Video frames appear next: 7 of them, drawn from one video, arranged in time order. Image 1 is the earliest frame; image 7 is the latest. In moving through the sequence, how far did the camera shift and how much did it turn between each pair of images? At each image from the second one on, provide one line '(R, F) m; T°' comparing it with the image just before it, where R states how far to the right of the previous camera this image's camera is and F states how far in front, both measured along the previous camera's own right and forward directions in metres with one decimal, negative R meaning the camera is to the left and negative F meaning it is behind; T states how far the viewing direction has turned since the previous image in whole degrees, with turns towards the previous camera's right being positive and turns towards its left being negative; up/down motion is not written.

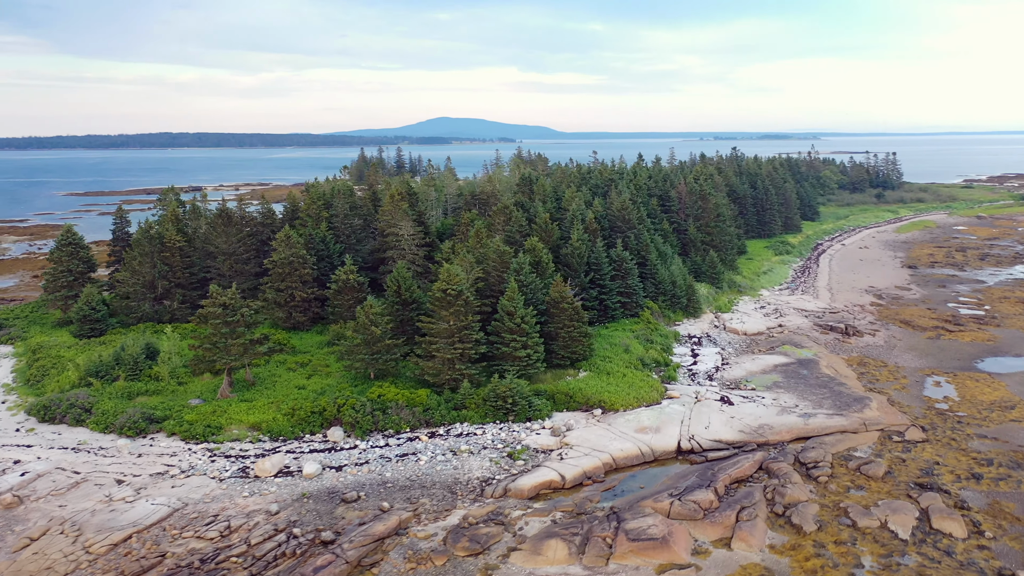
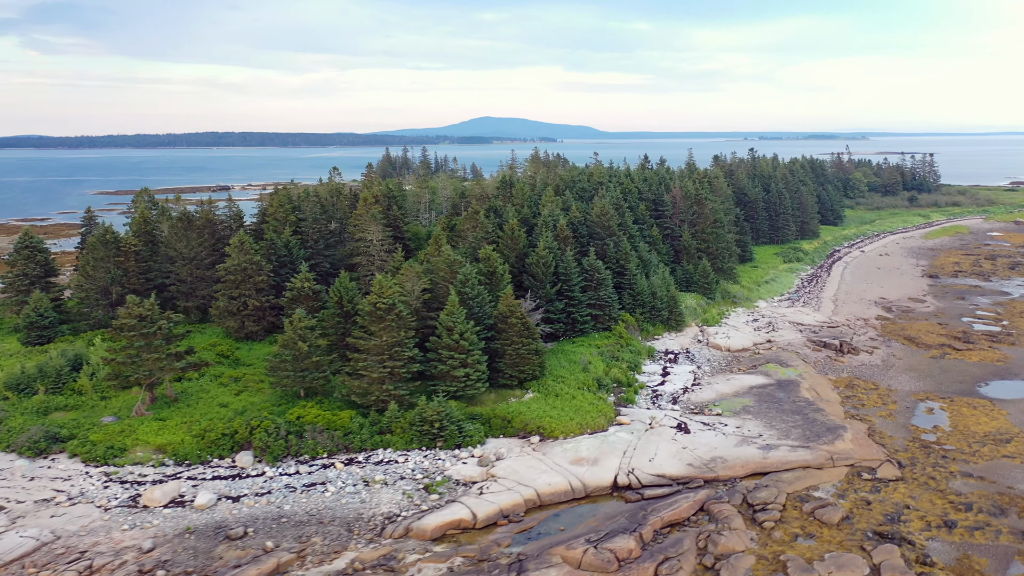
(+4.3, +2.9) m; -3°
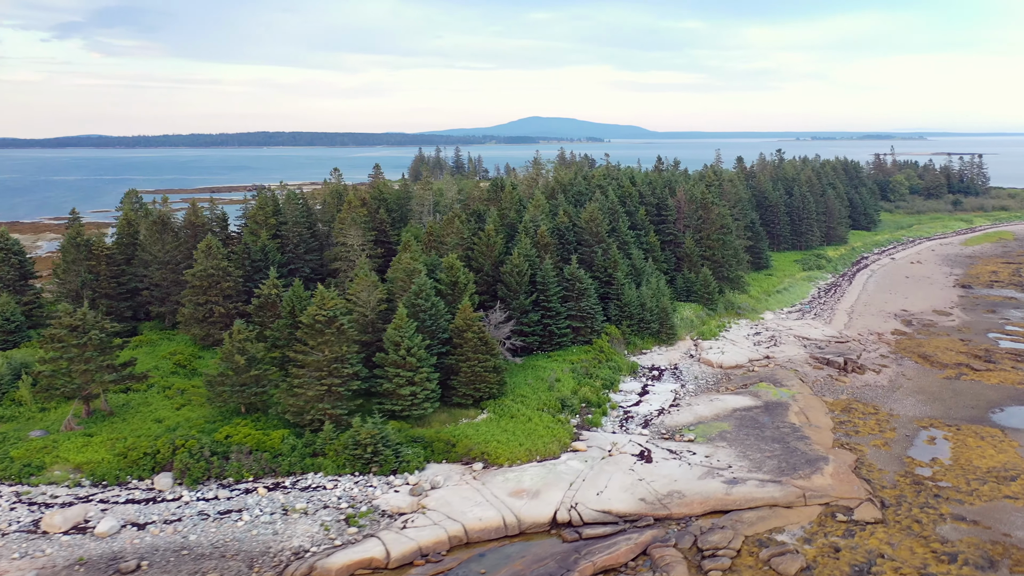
(+3.7, +2.6) m; -3°
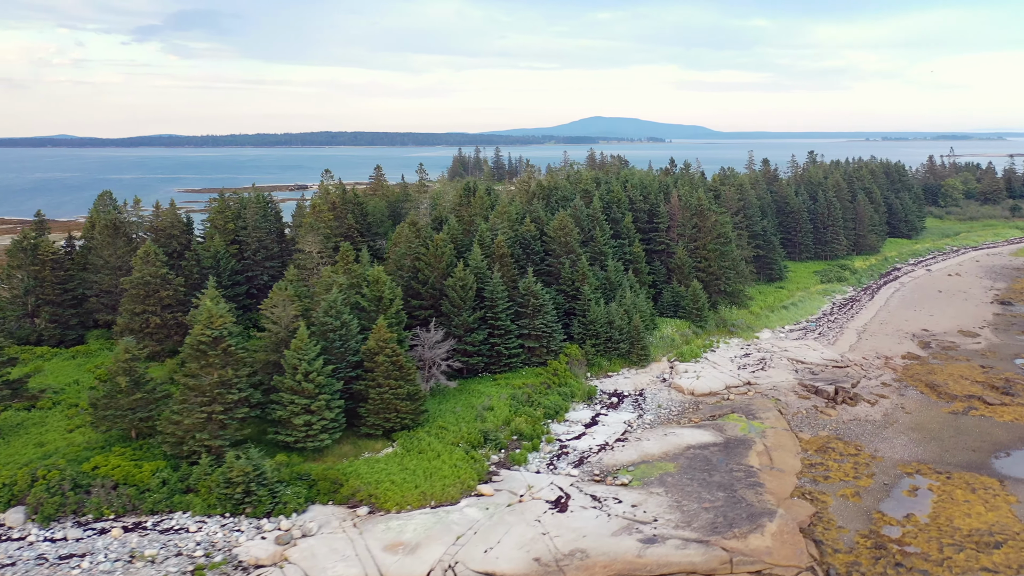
(+5.3, +3.8) m; -4°
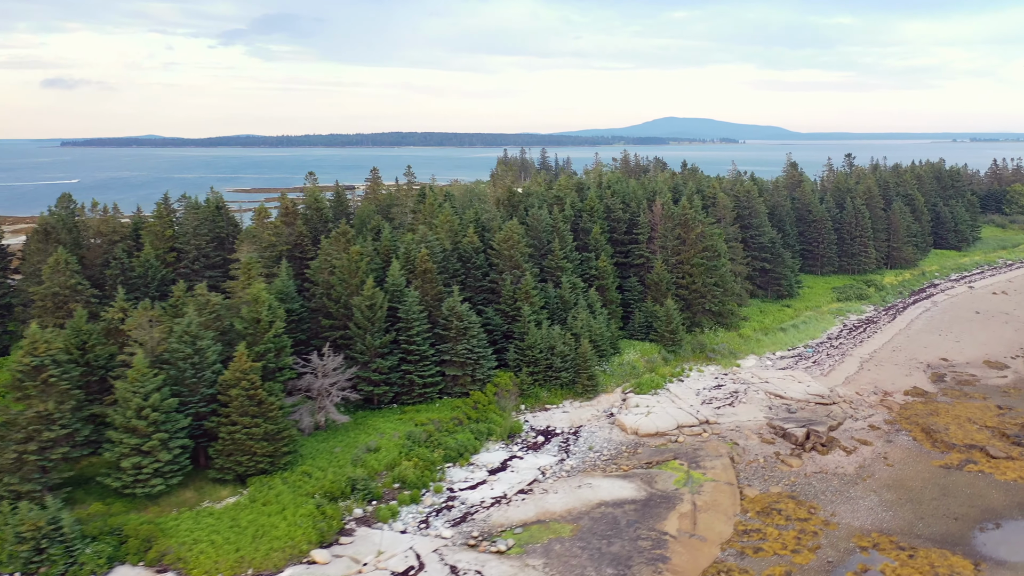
(+6.3, +4.7) m; -5°
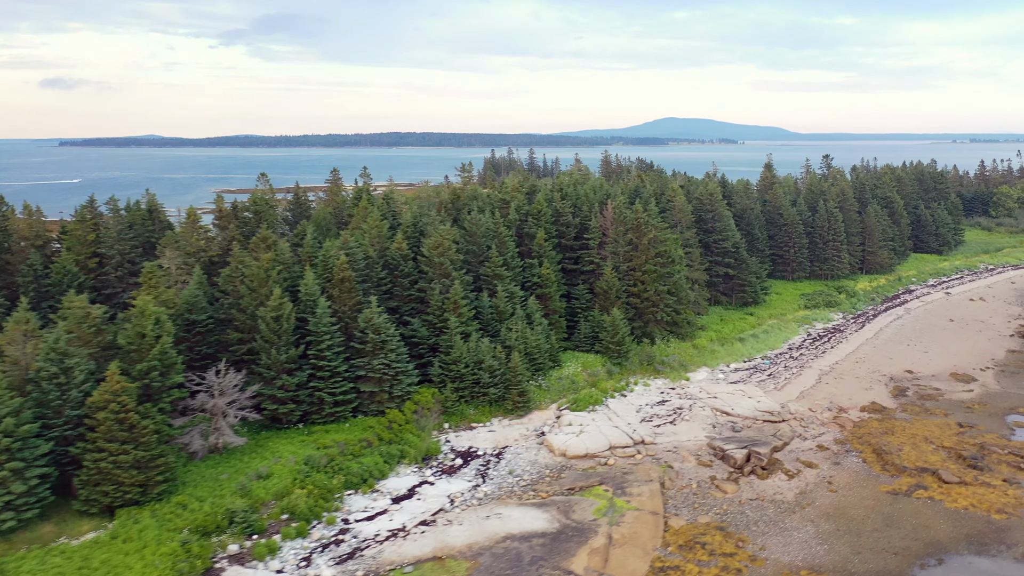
(+3.2, +2.3) m; 0°
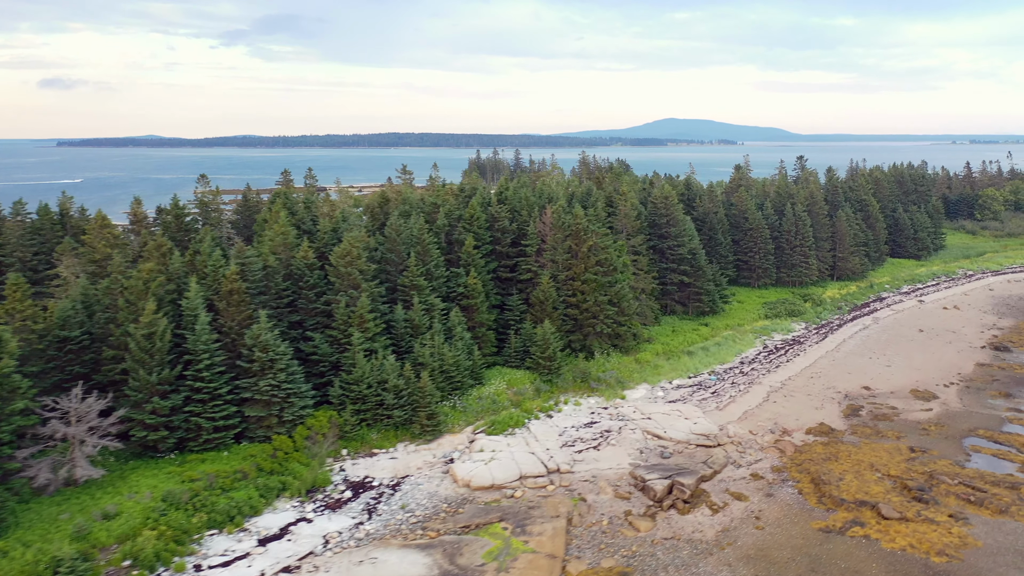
(+3.6, +2.8) m; 0°
